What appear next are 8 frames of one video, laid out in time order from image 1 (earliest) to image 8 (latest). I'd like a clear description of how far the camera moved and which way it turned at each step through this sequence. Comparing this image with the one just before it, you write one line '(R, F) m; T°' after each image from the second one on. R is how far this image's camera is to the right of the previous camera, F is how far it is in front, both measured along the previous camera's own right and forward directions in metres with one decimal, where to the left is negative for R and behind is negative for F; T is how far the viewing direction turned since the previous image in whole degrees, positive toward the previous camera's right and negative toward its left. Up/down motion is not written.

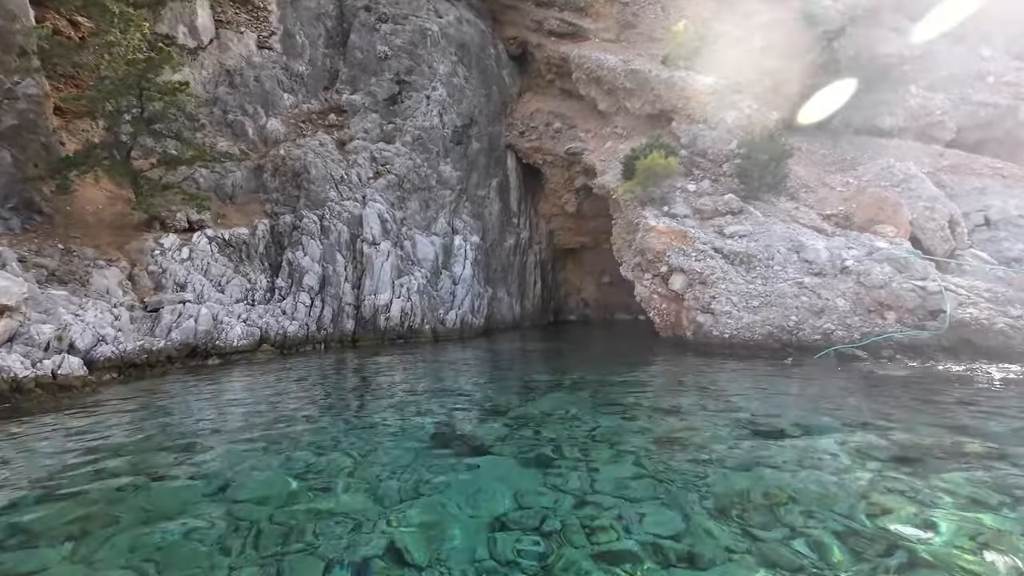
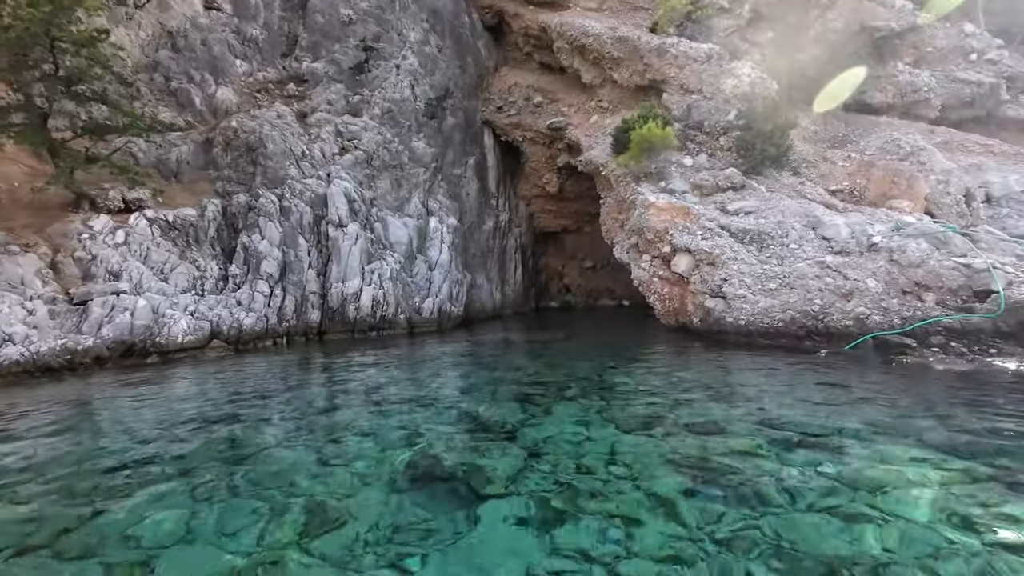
(-0.3, +1.4) m; +3°
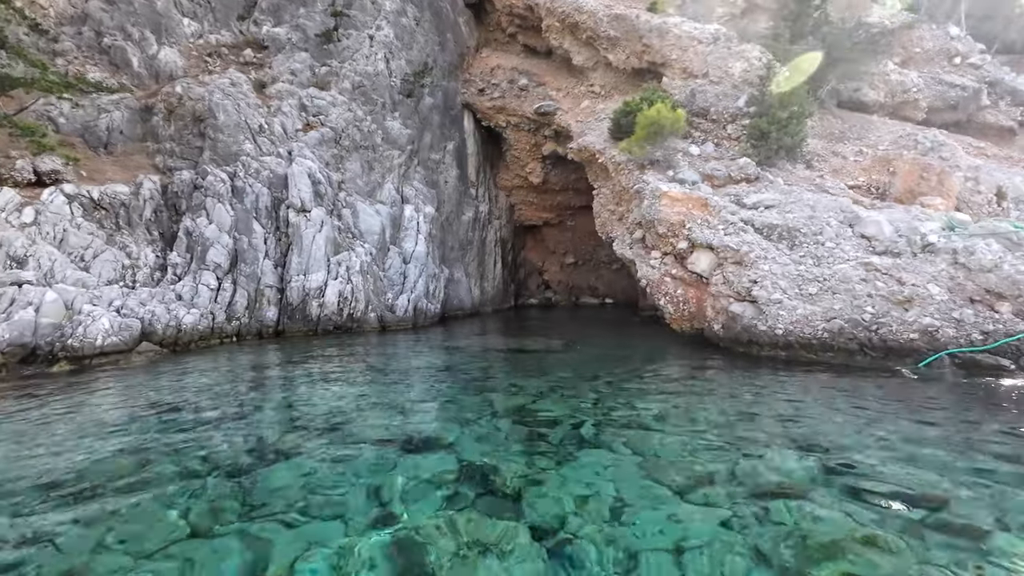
(-0.5, +1.6) m; +4°
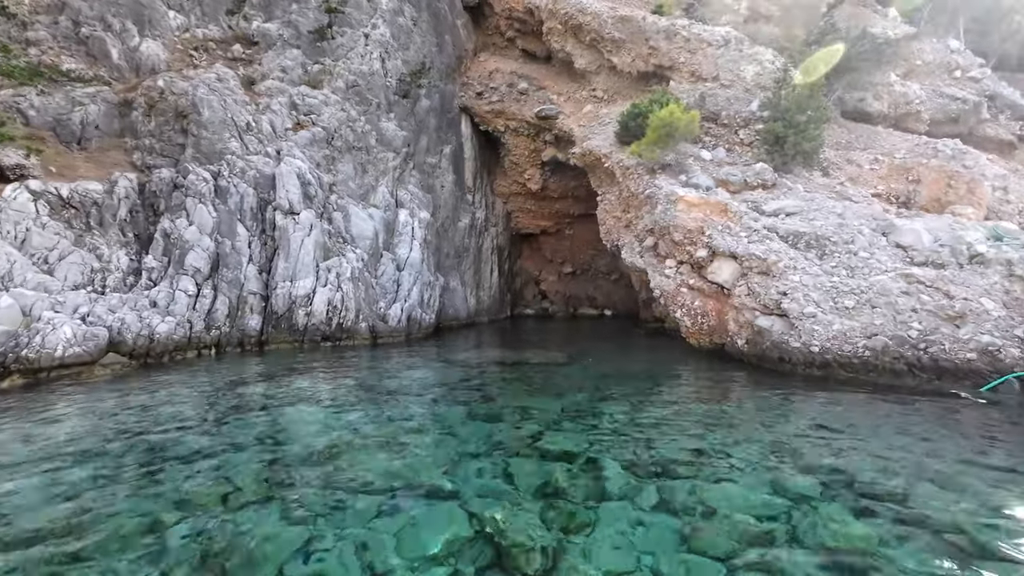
(-0.3, +0.8) m; +1°
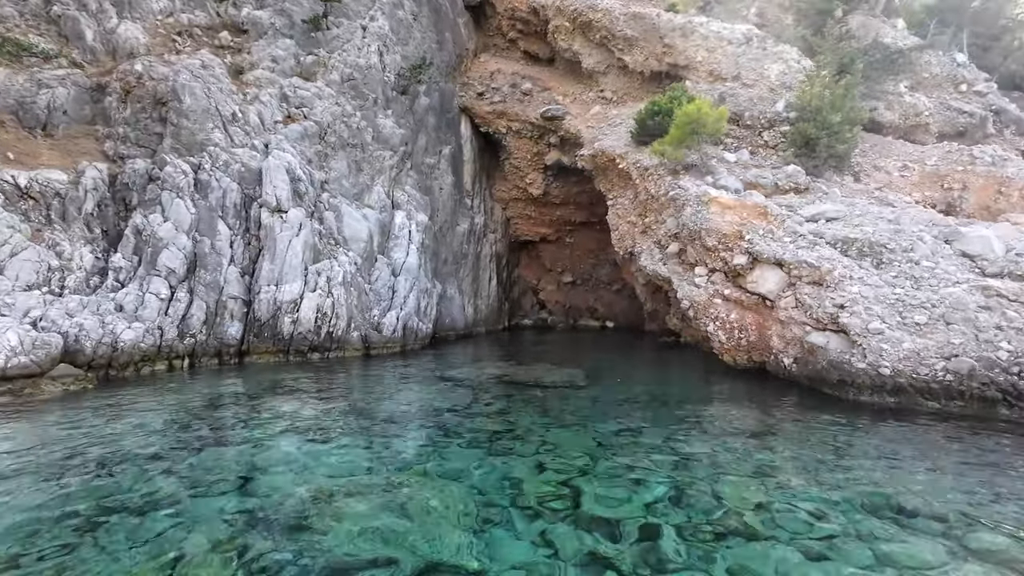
(-0.4, +1.1) m; +1°
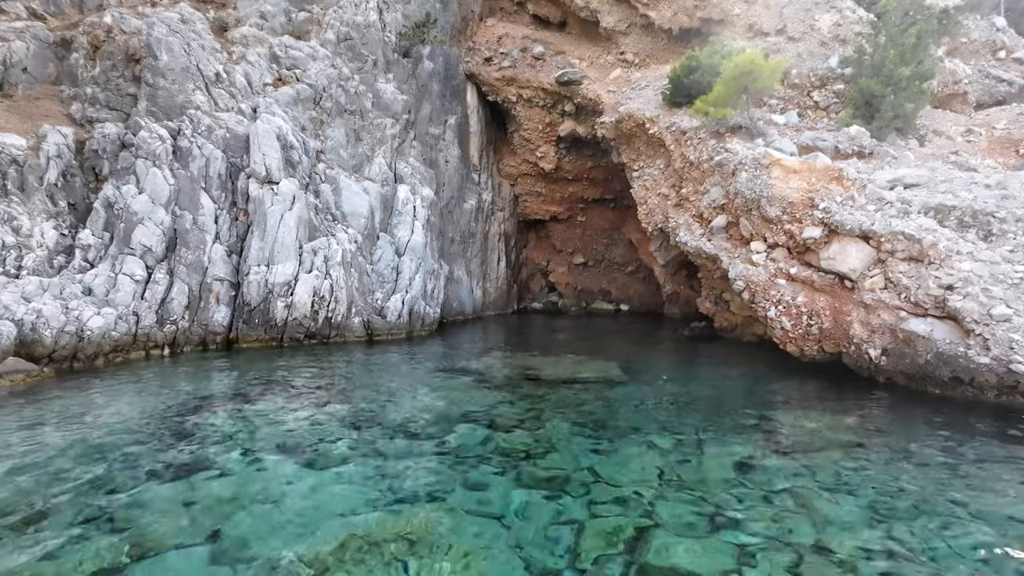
(-0.4, +1.3) m; 0°
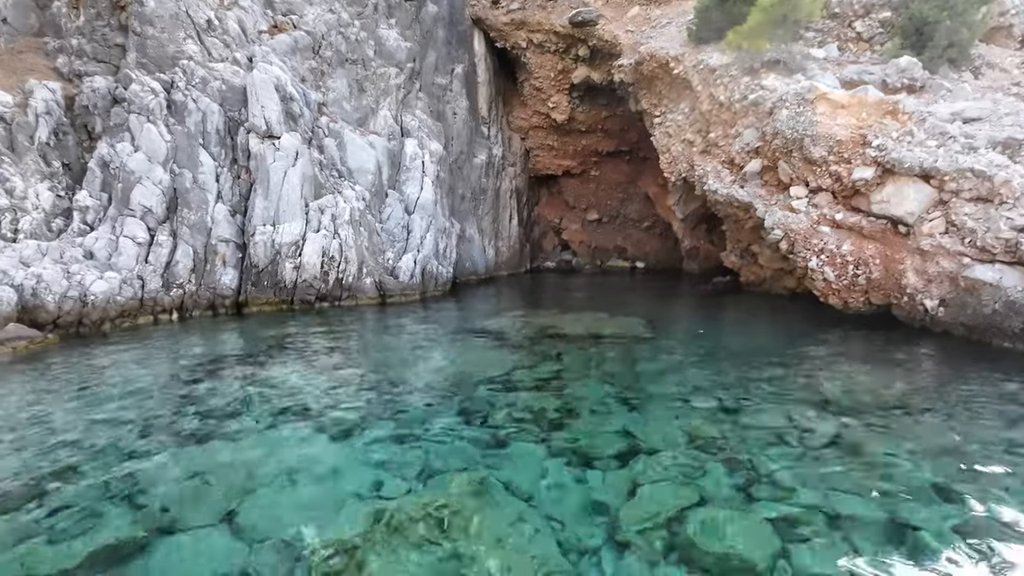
(-0.2, +0.5) m; -1°
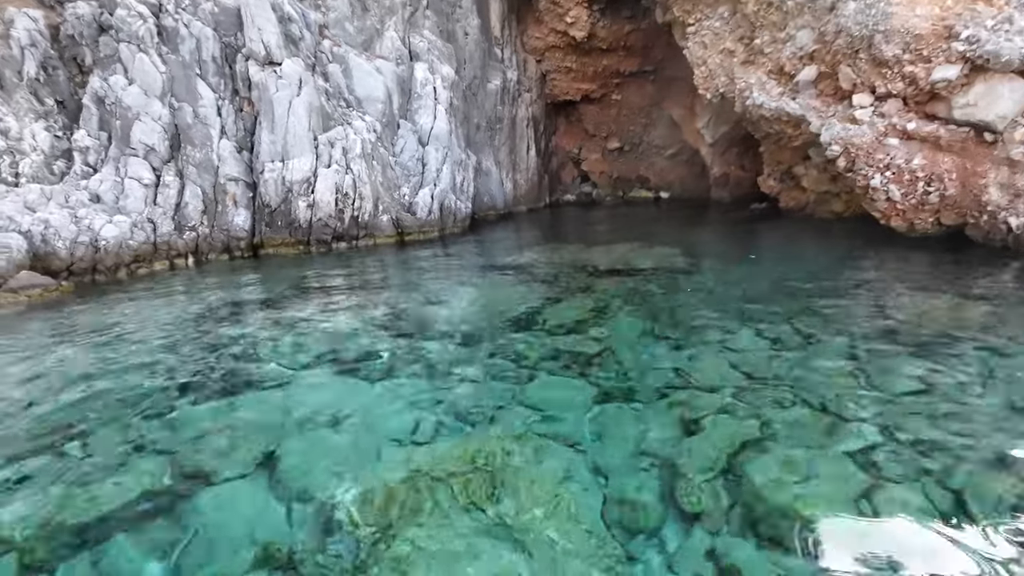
(-0.2, +0.4) m; -2°
